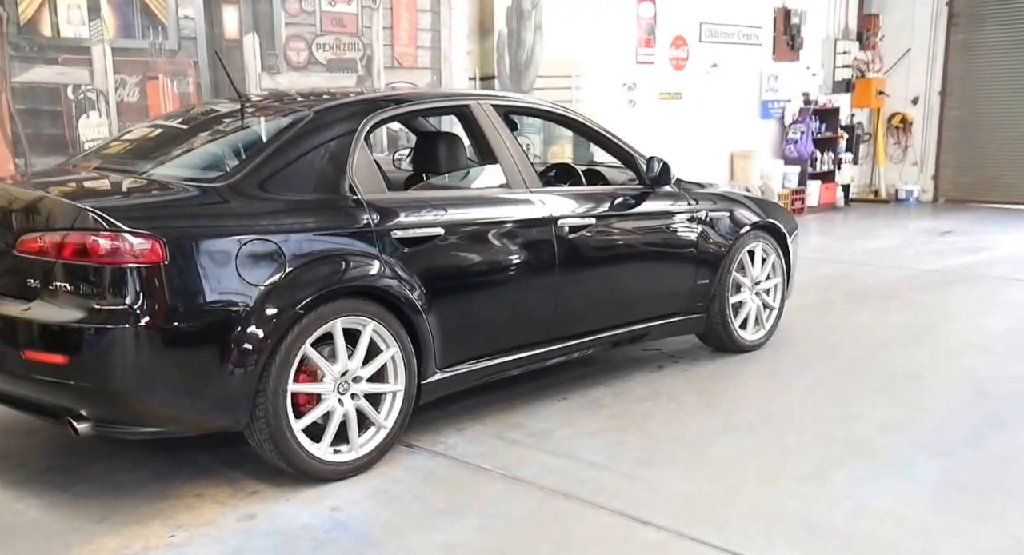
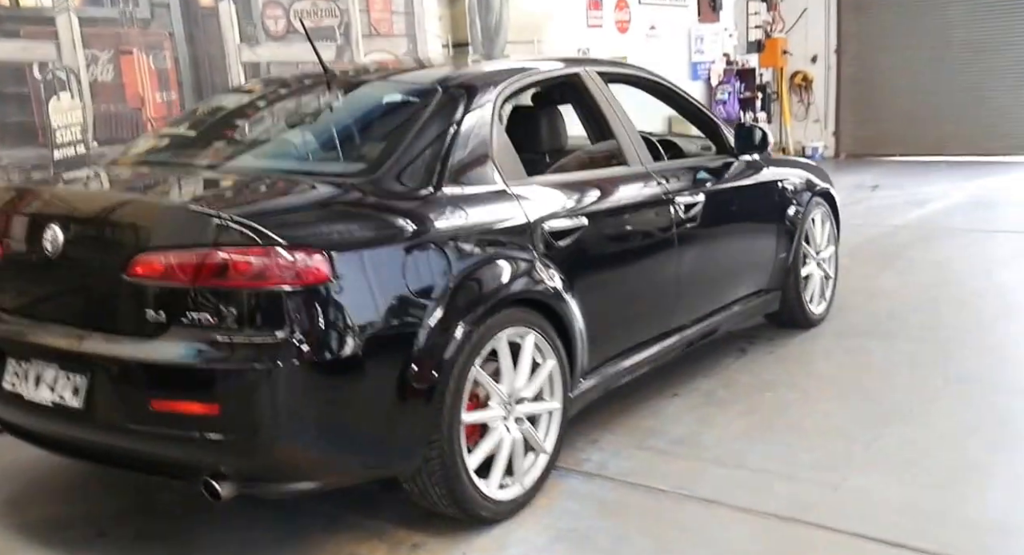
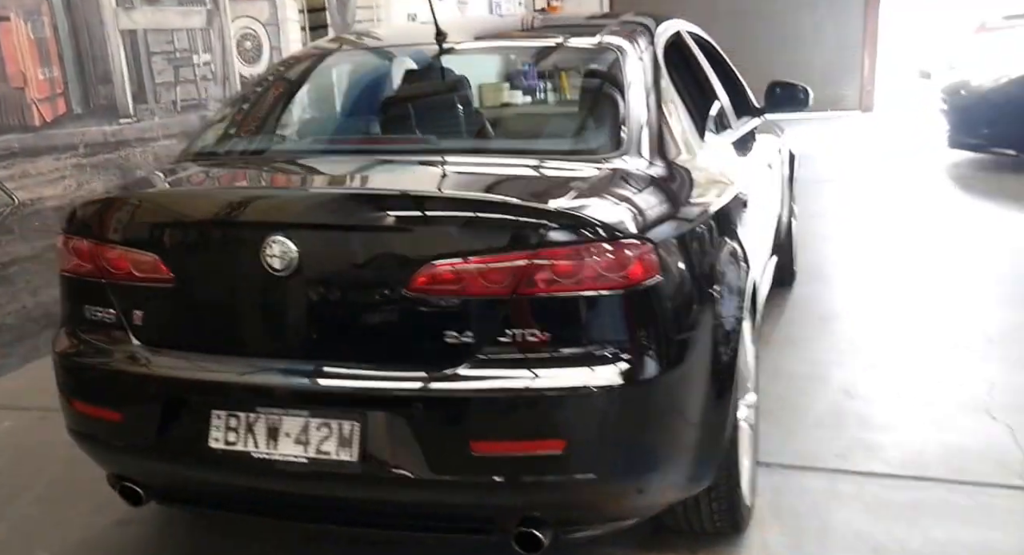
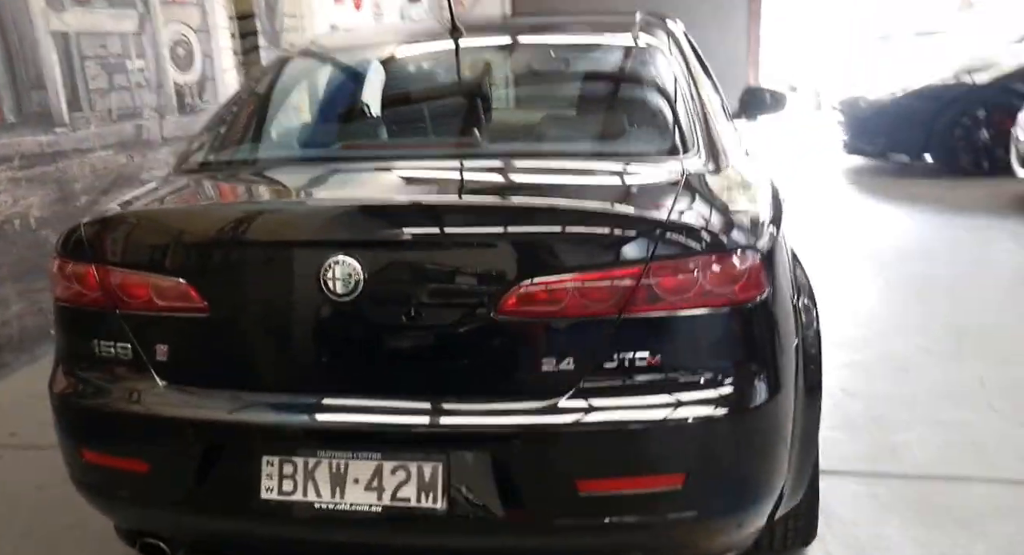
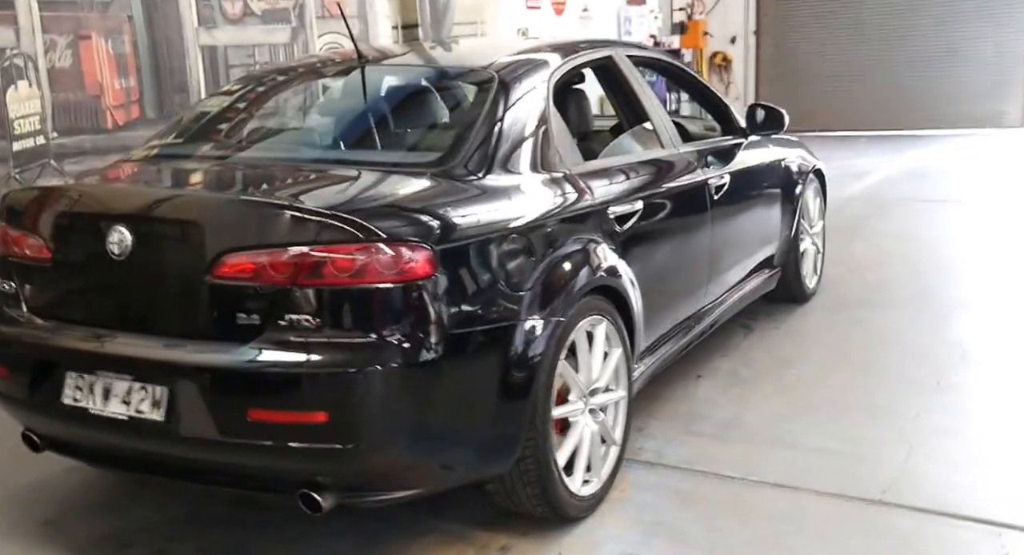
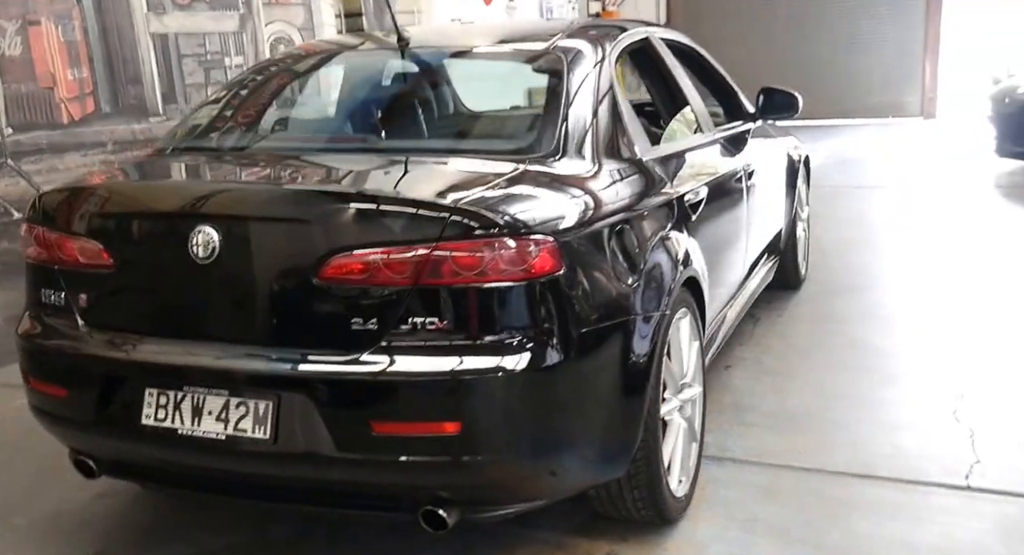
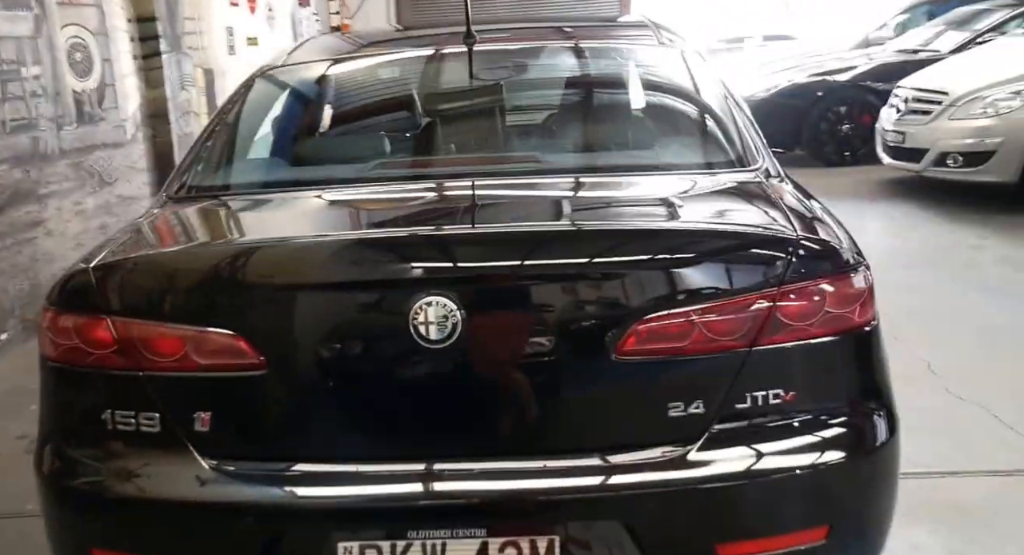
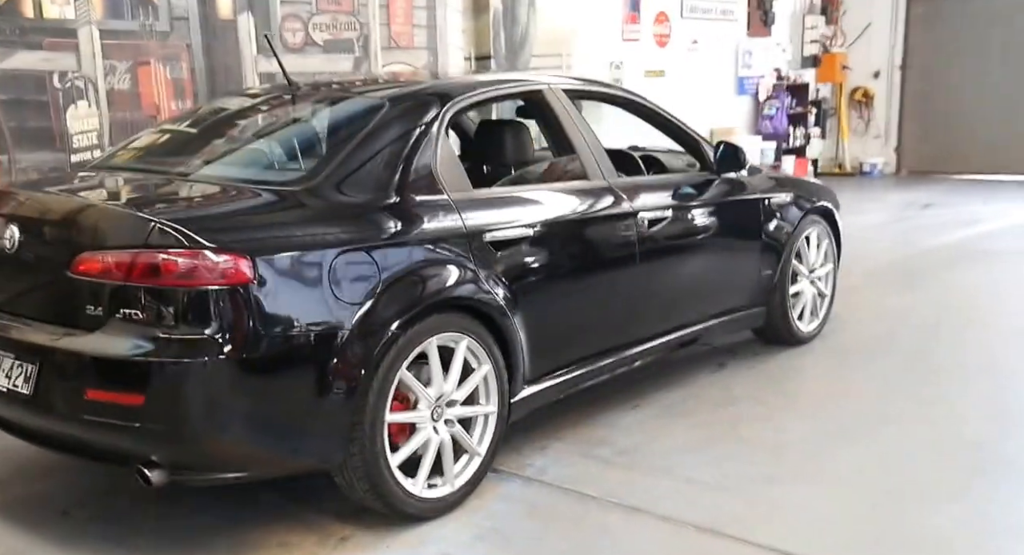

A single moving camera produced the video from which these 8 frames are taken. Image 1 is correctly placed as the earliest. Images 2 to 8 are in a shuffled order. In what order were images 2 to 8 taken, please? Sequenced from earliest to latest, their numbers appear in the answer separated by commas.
8, 2, 5, 6, 3, 4, 7
